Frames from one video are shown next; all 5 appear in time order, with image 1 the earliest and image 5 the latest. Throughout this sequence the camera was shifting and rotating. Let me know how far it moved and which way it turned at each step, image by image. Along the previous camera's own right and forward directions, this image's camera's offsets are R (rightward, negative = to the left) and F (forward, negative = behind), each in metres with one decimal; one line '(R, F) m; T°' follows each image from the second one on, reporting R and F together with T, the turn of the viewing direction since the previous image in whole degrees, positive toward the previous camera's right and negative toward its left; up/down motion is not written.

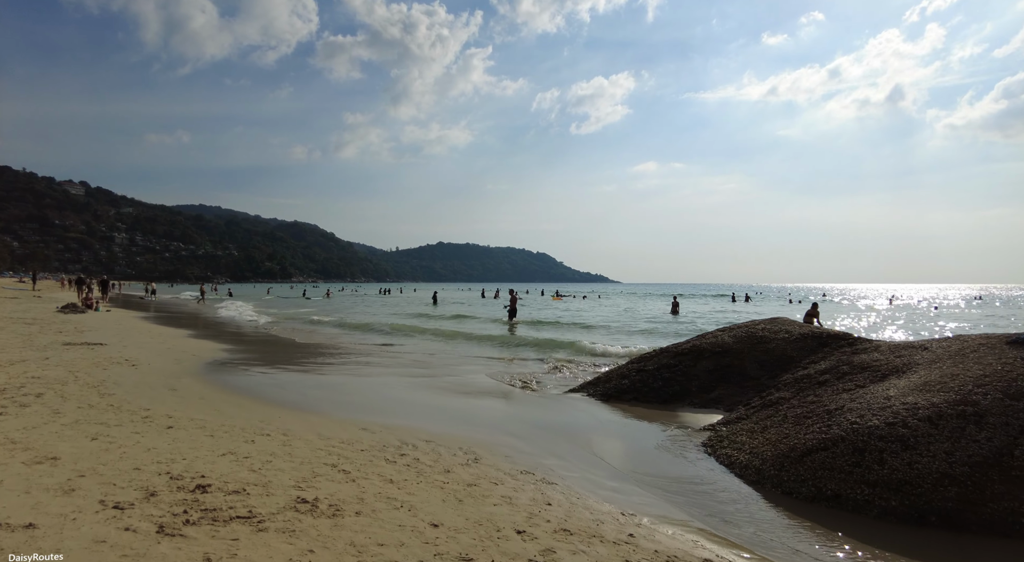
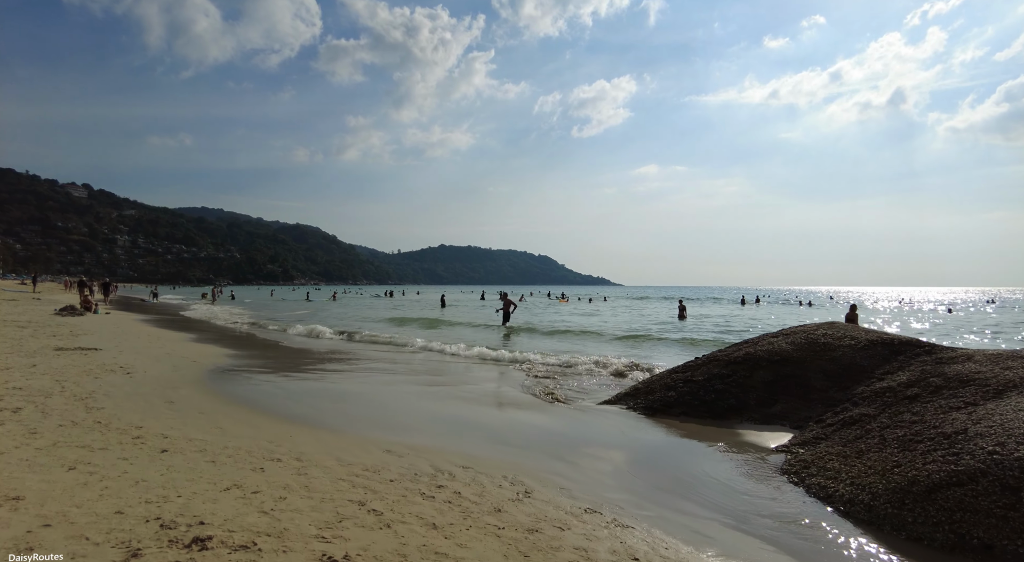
(-0.4, +0.8) m; 0°
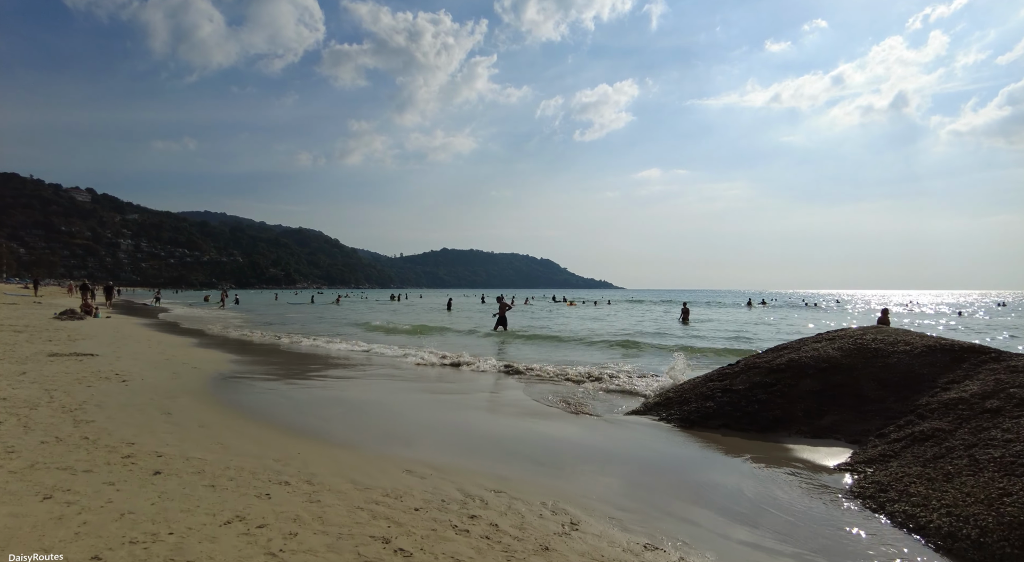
(-0.3, +0.6) m; 0°
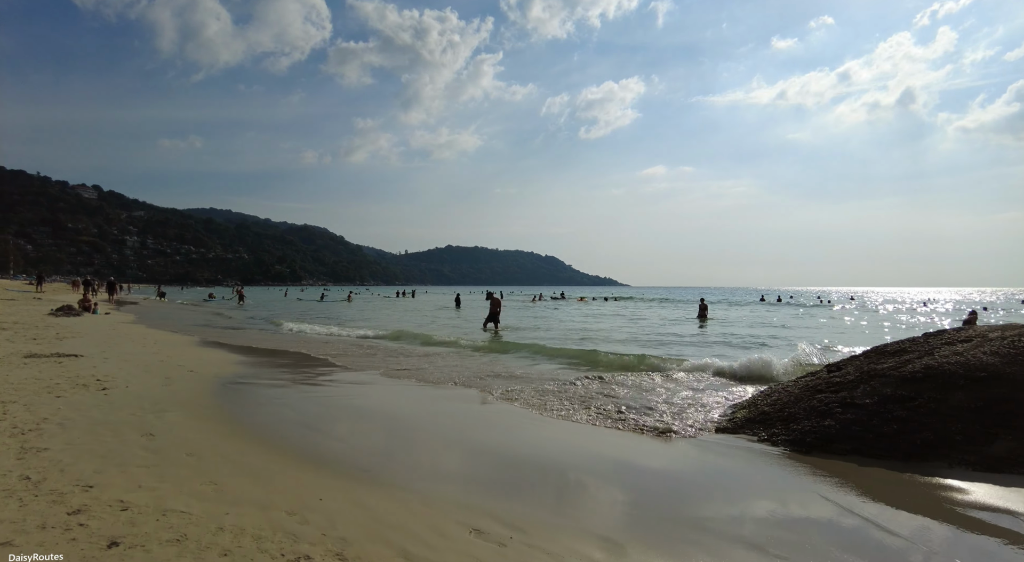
(-0.6, +1.5) m; 0°
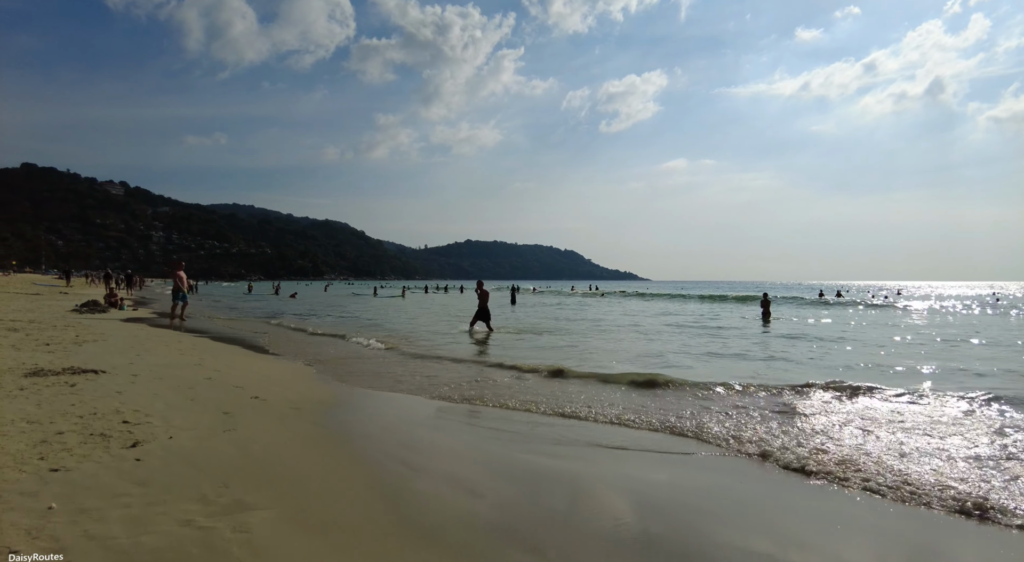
(-2.2, +3.1) m; -2°
